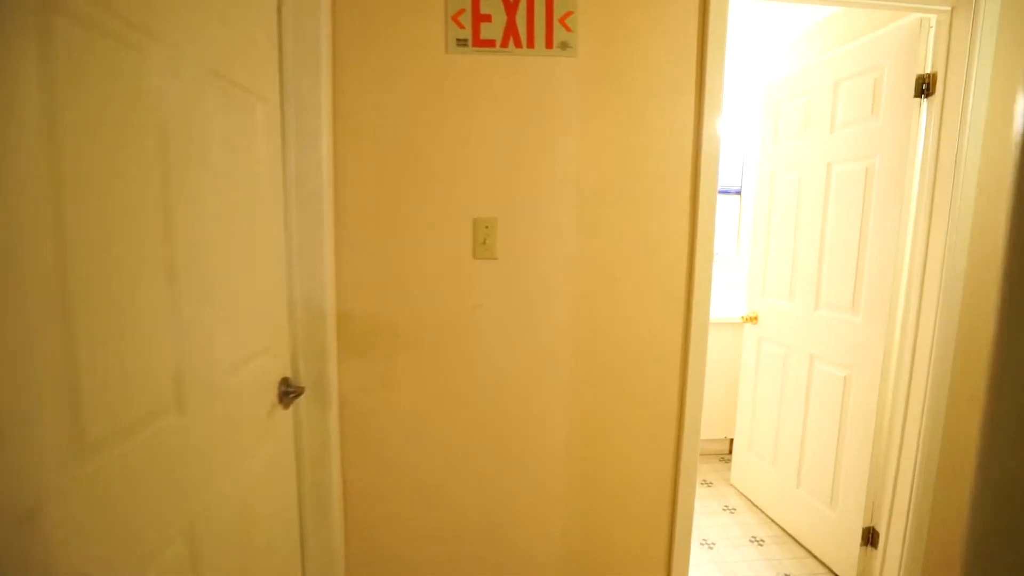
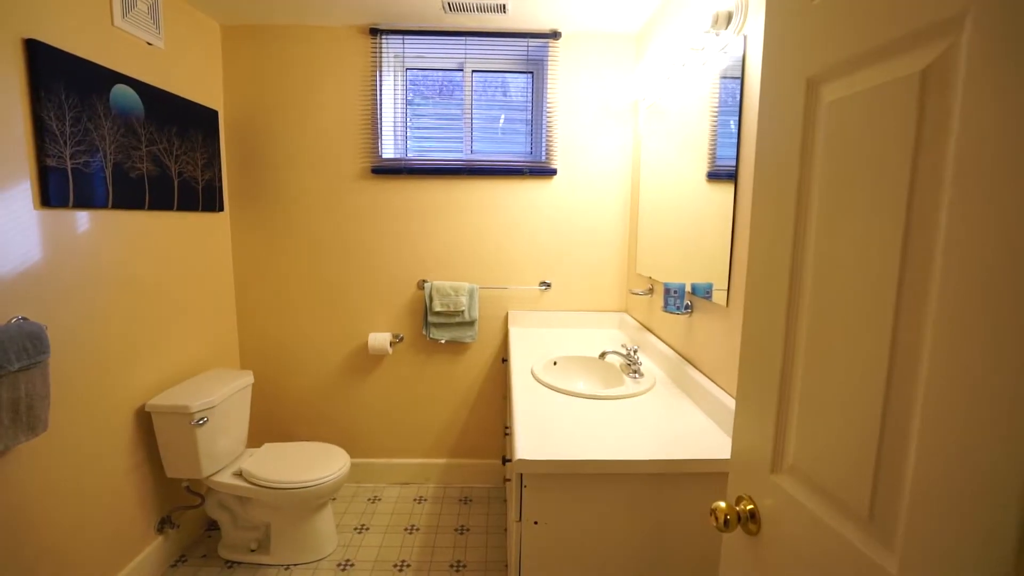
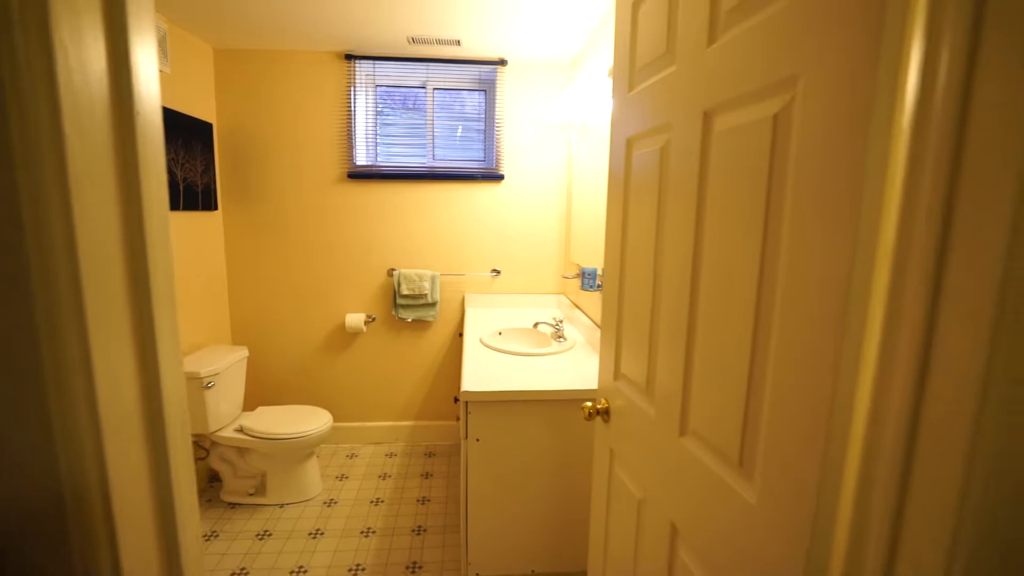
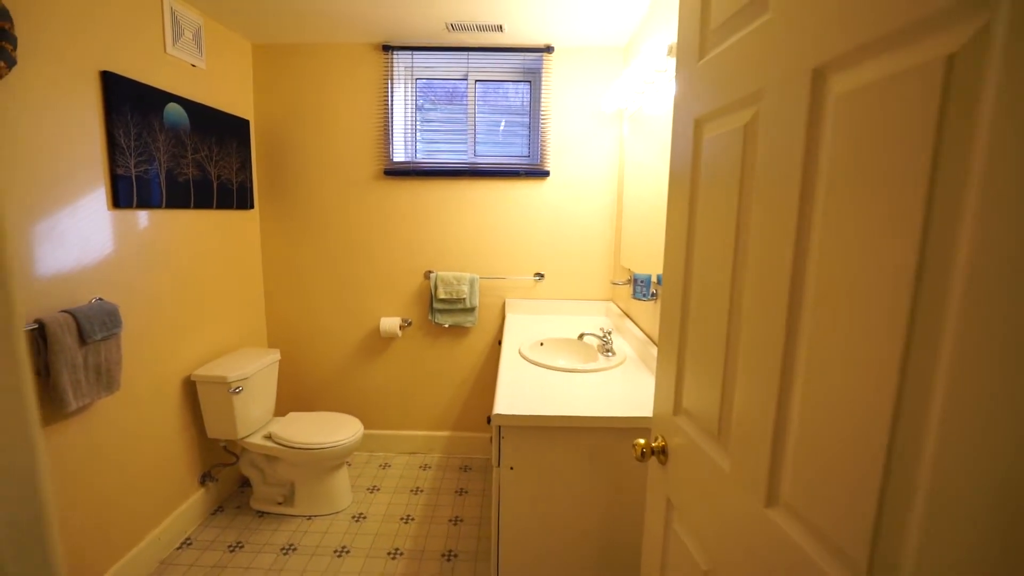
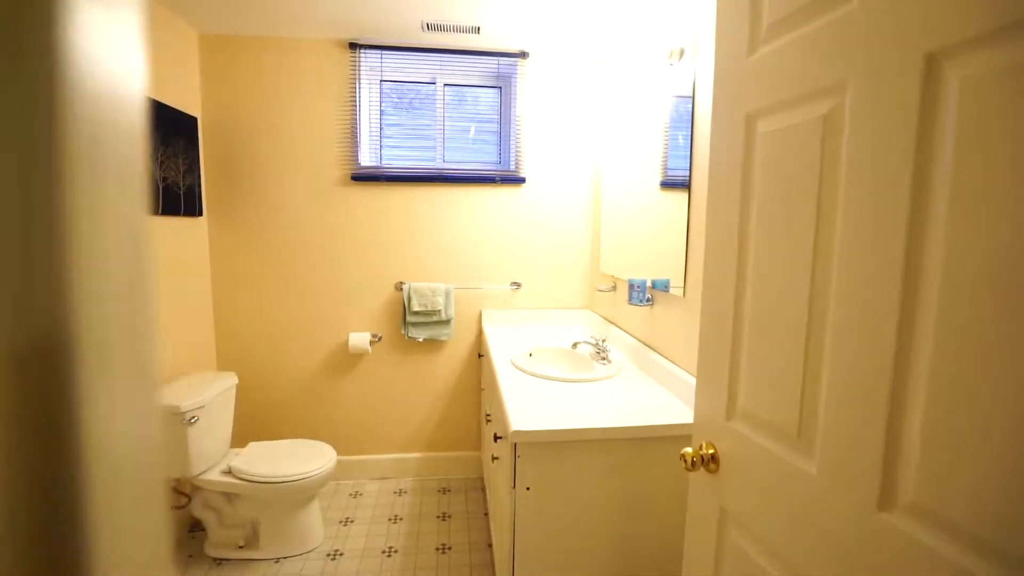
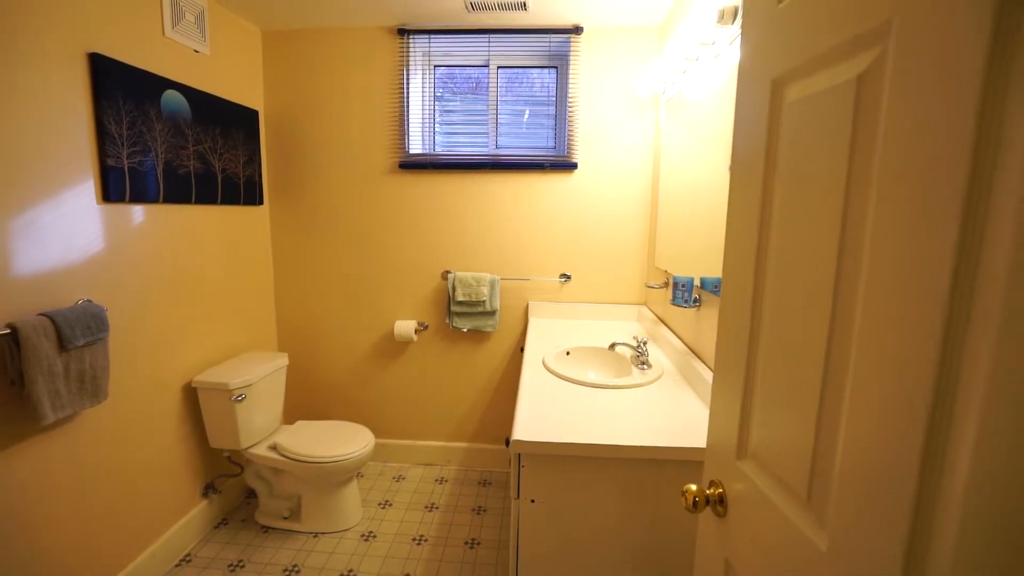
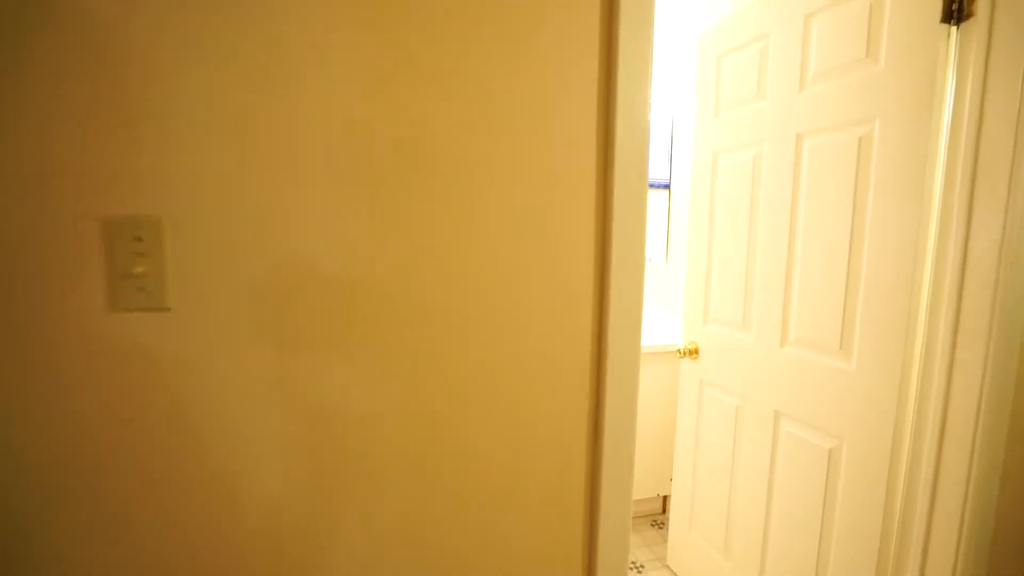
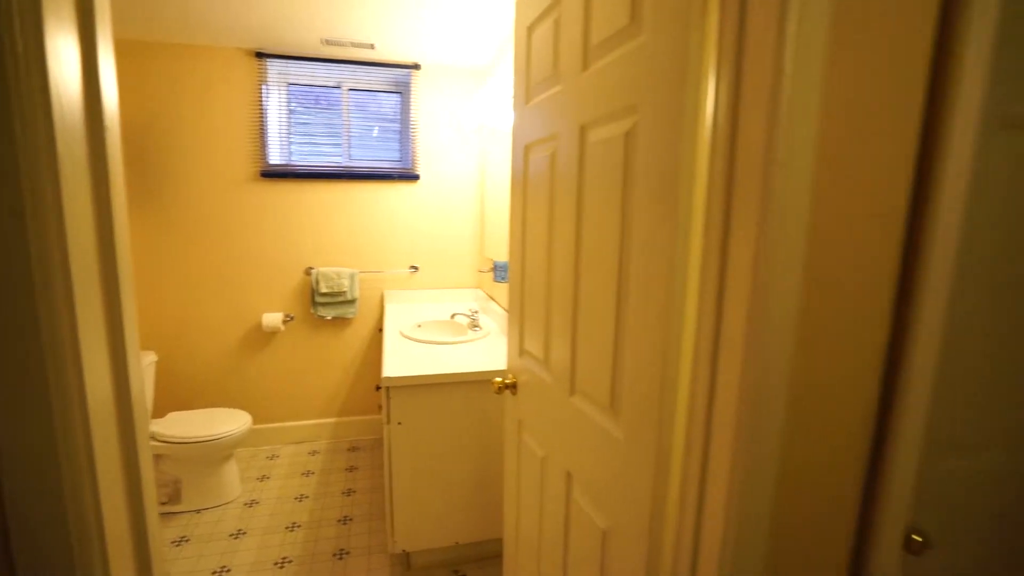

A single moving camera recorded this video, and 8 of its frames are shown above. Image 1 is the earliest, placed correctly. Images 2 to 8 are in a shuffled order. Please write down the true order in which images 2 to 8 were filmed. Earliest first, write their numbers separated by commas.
7, 5, 2, 6, 4, 3, 8
